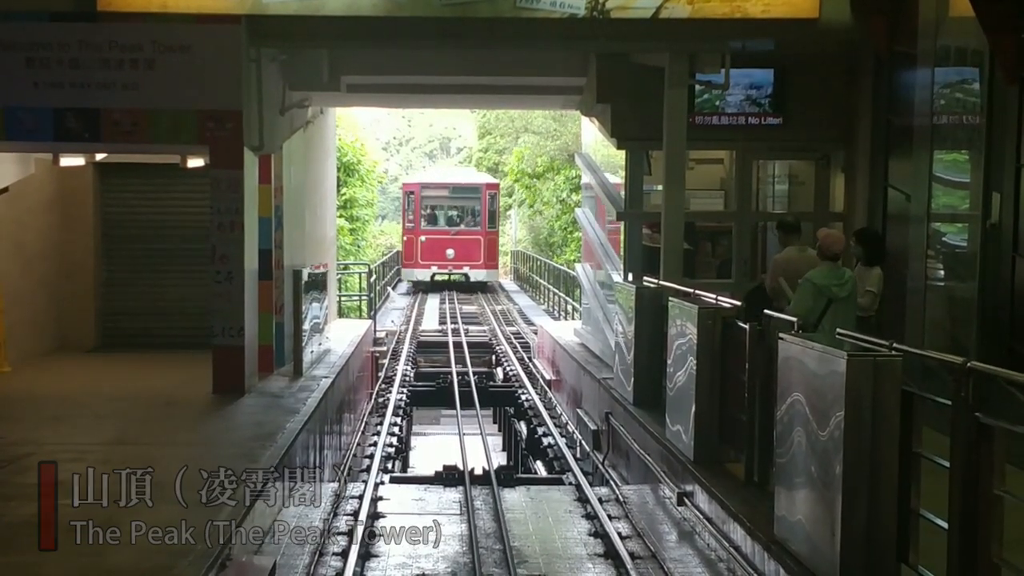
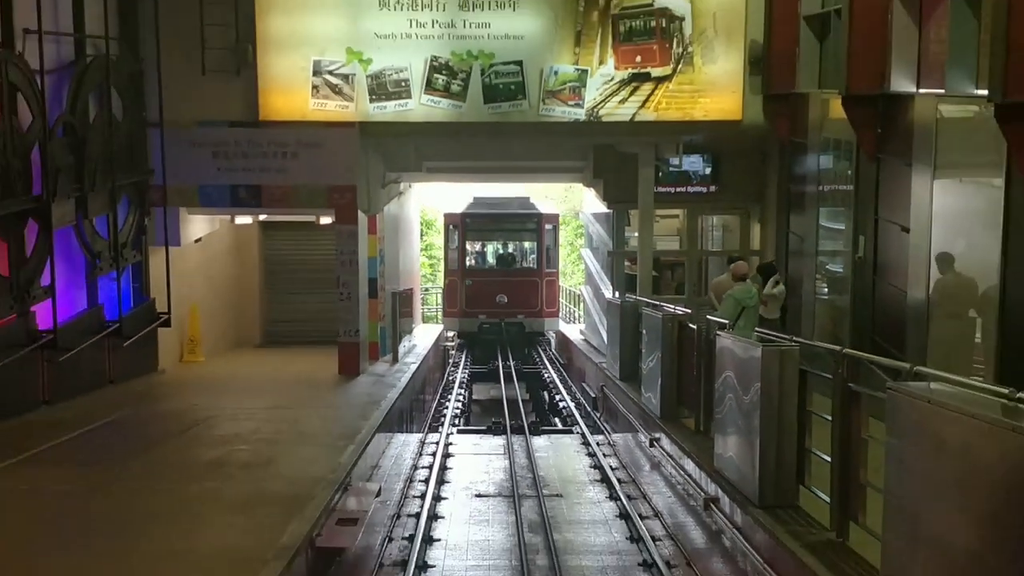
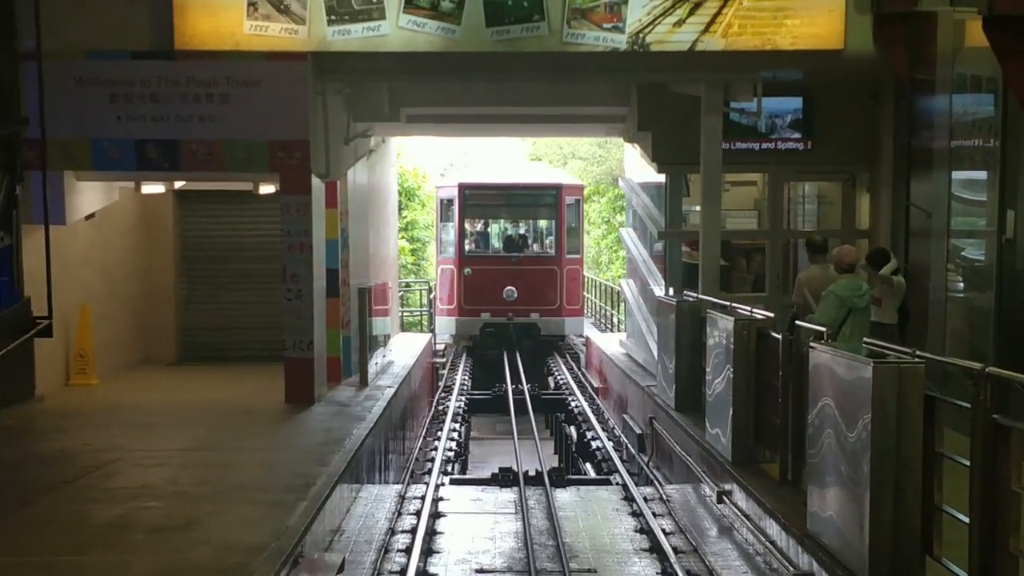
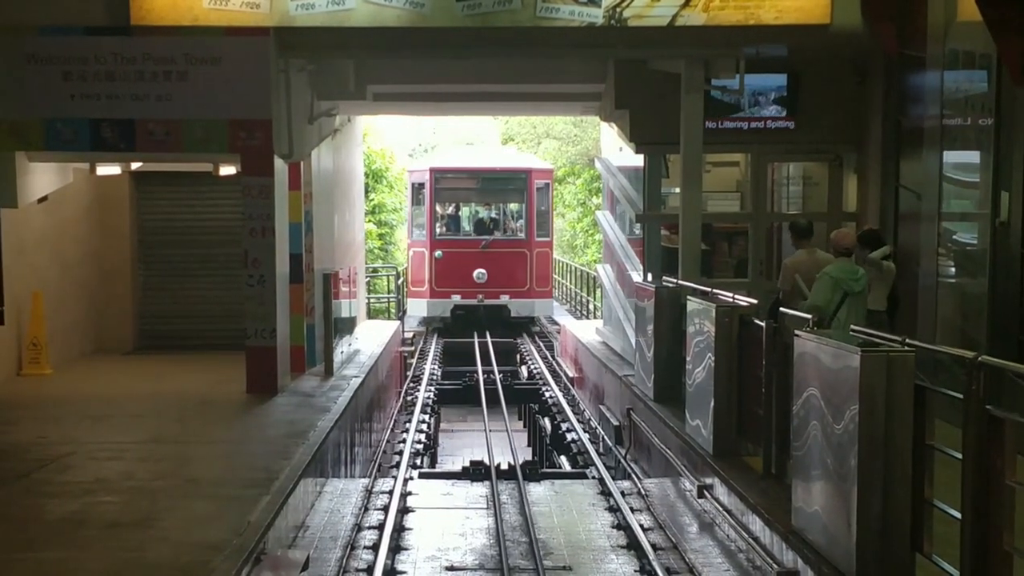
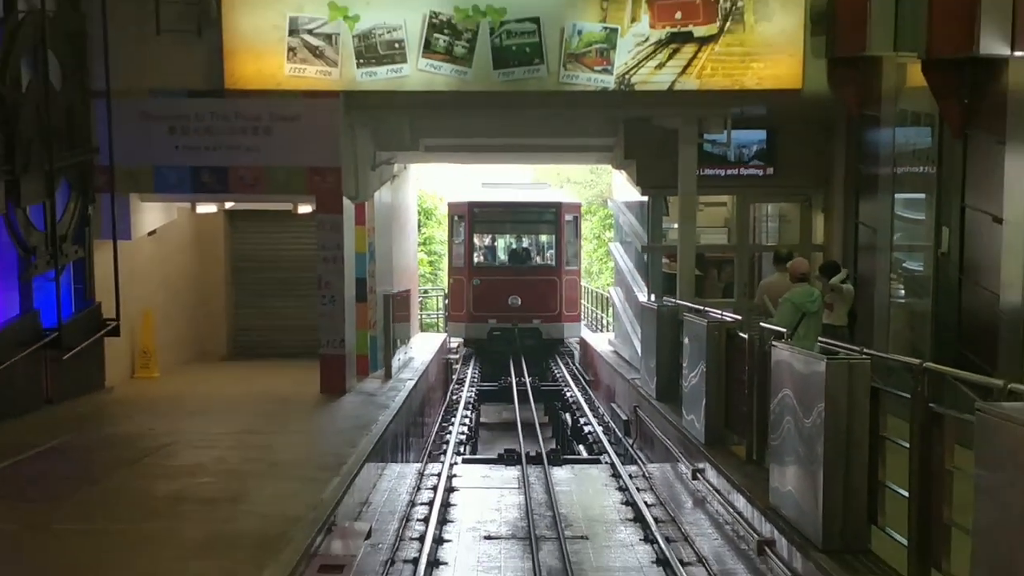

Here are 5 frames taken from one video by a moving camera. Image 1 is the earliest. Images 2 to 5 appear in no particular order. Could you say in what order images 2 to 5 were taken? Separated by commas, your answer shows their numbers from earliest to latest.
4, 3, 5, 2
